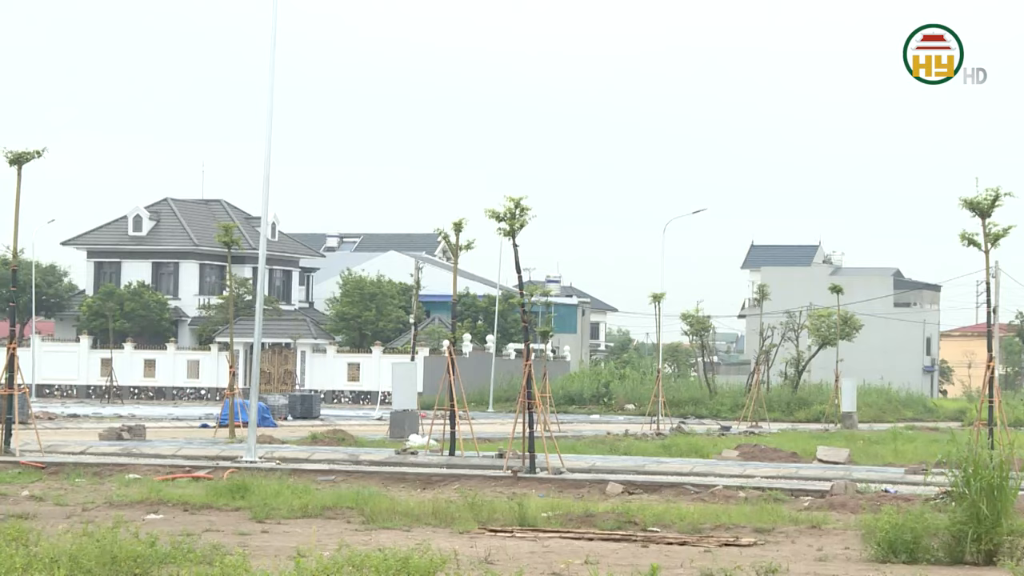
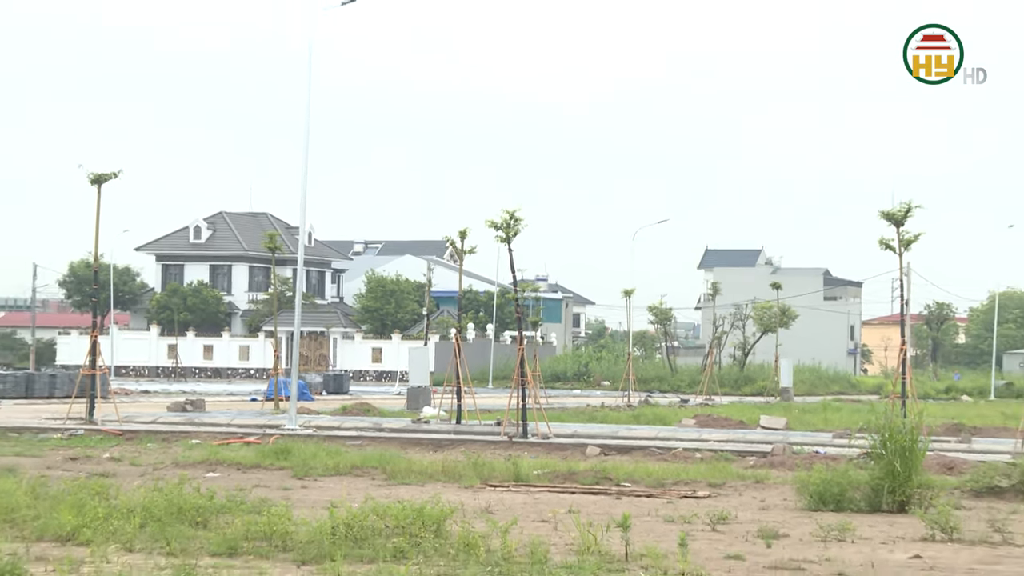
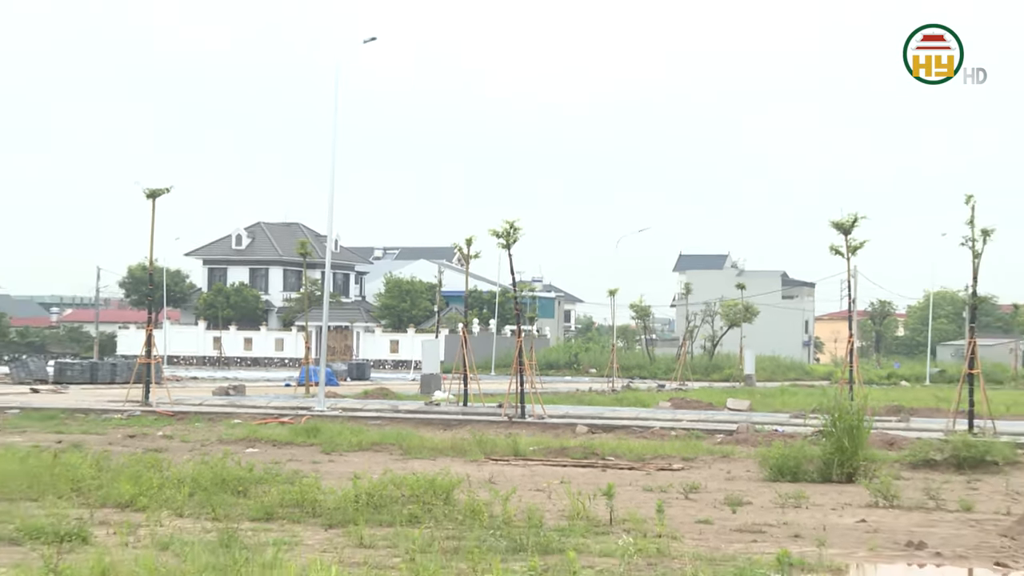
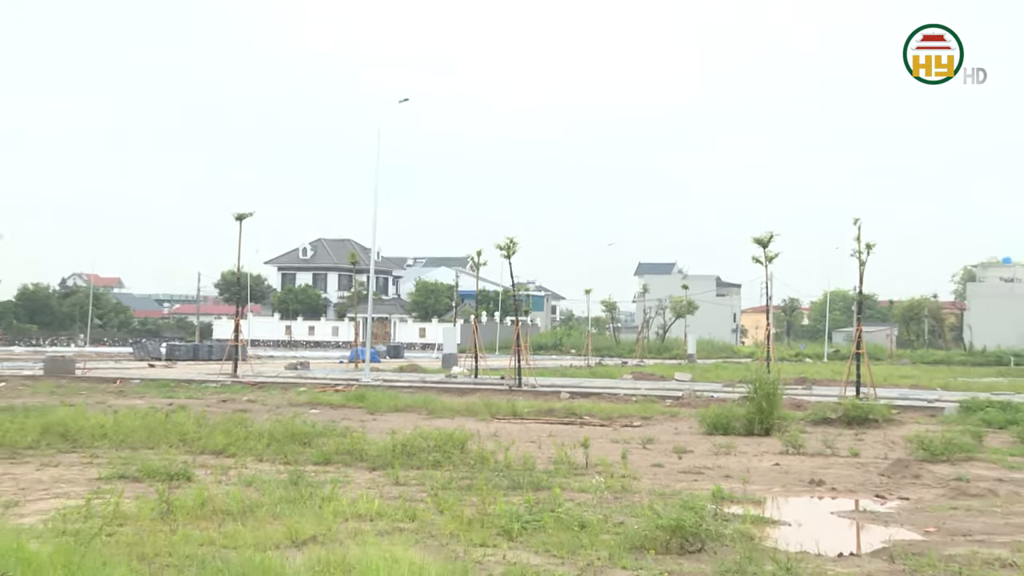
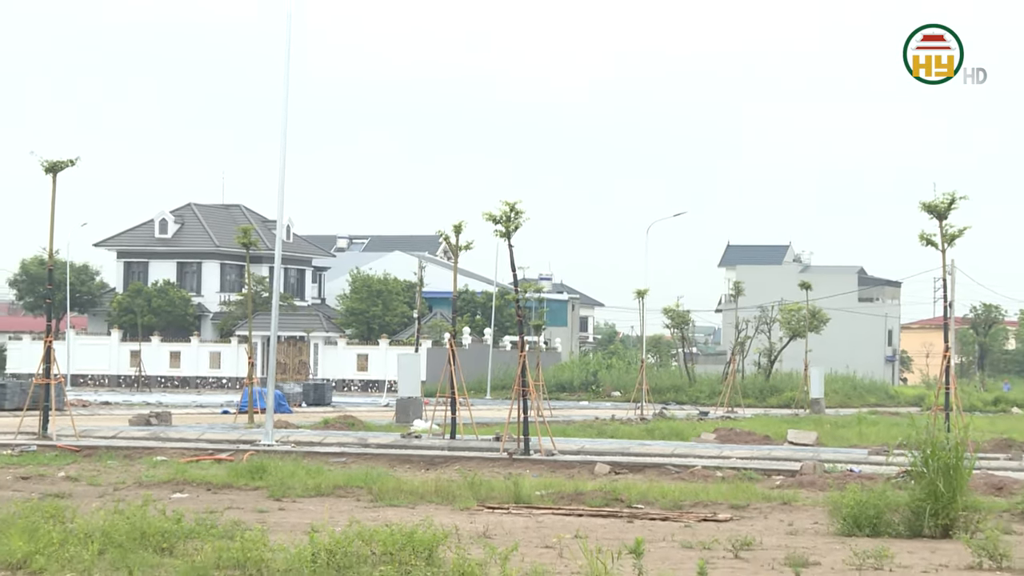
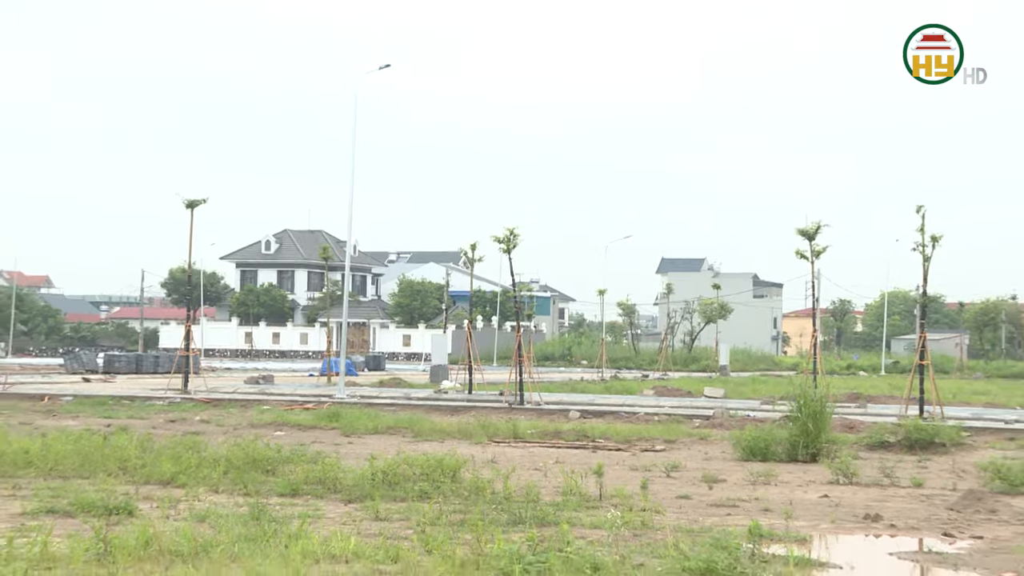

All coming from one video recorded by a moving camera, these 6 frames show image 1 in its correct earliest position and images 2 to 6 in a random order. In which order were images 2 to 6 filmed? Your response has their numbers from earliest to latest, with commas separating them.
5, 2, 3, 6, 4
